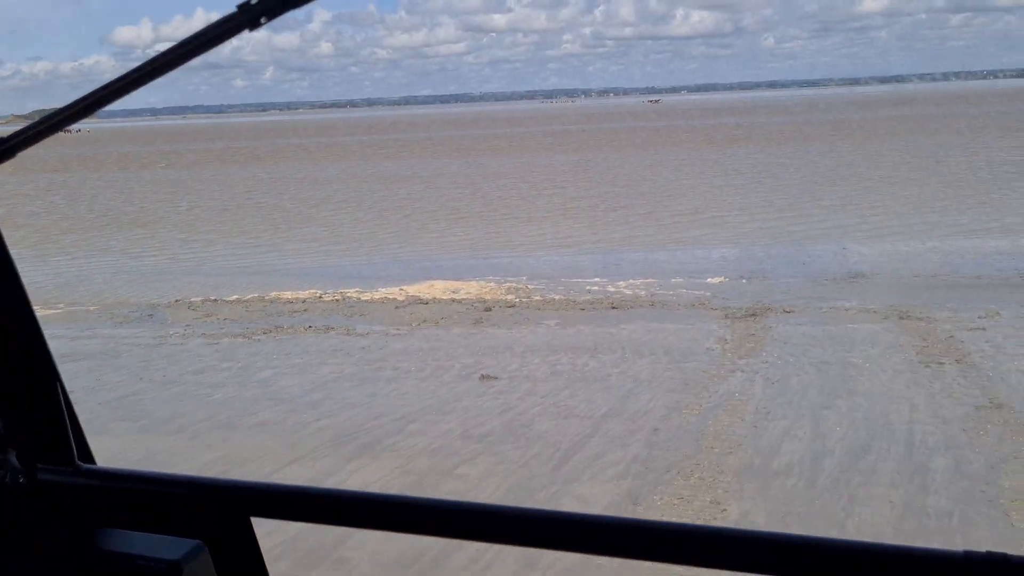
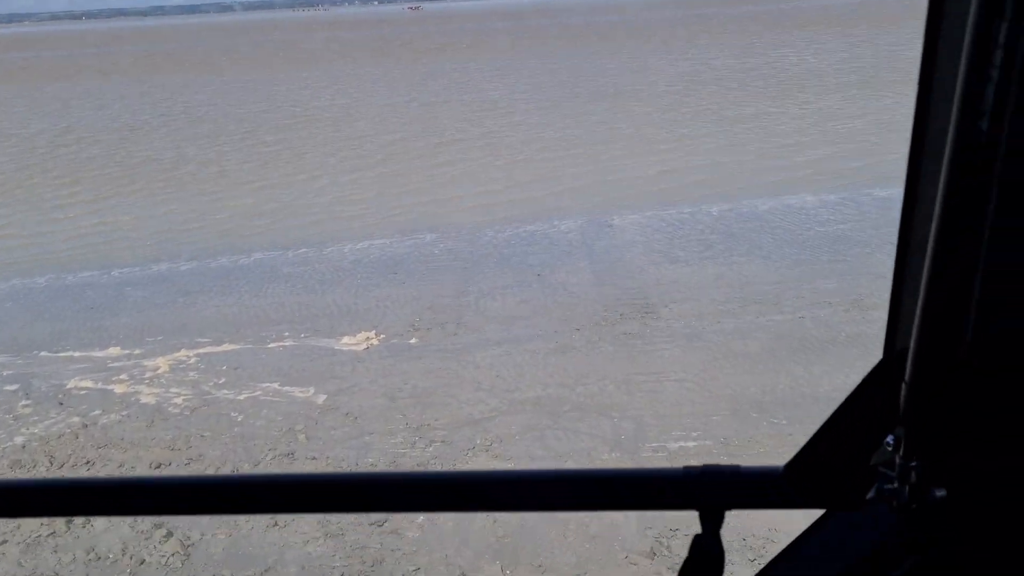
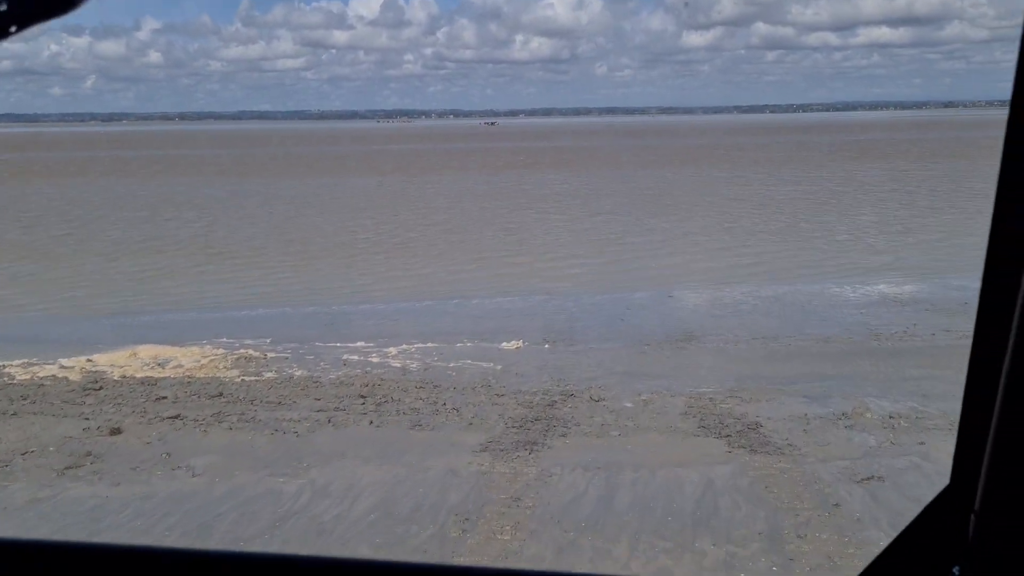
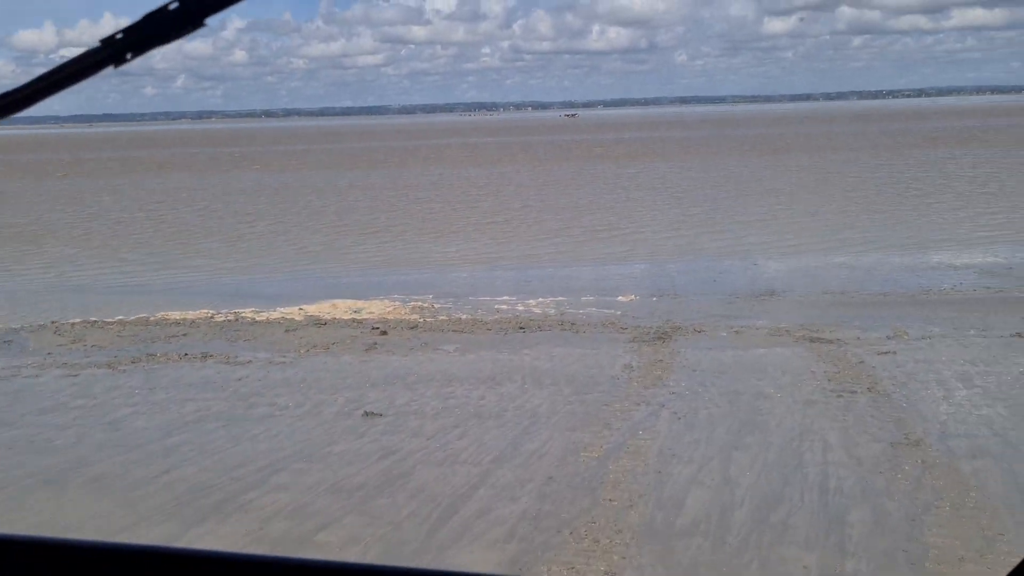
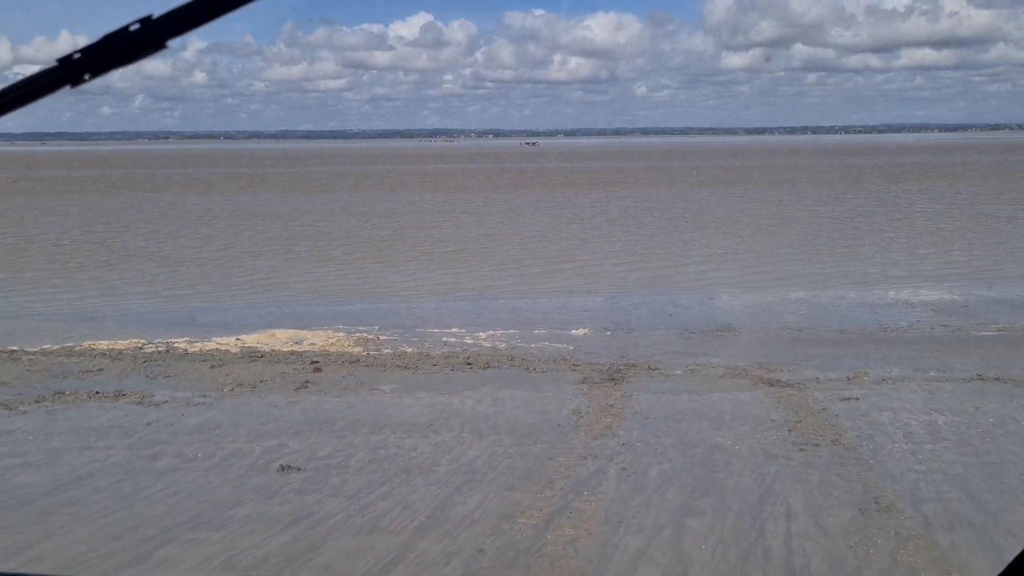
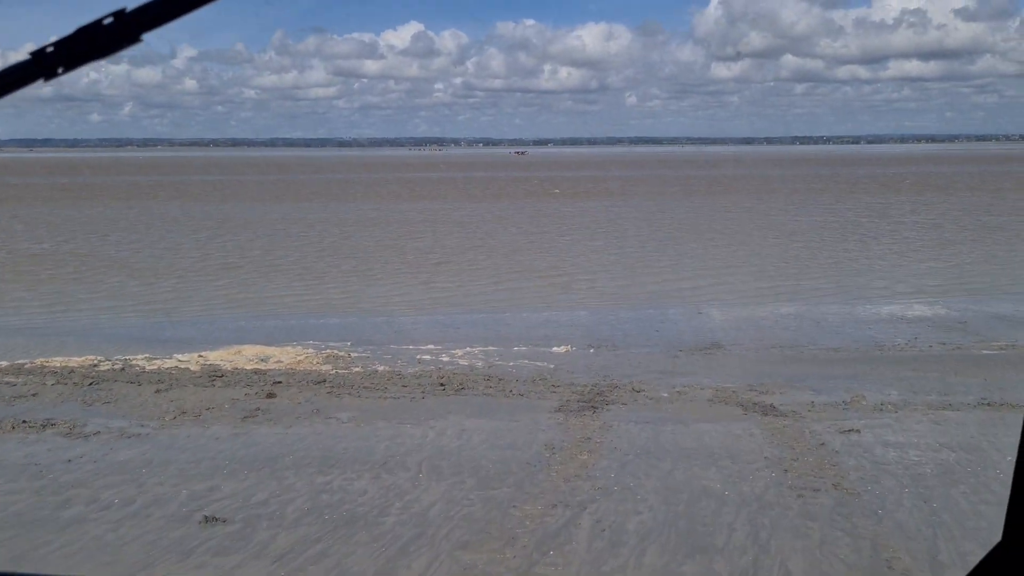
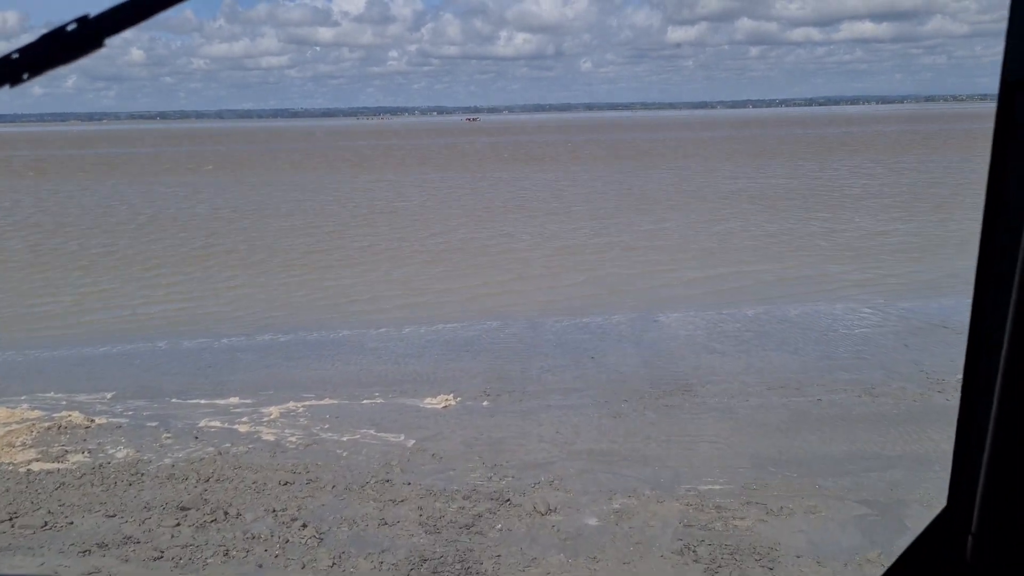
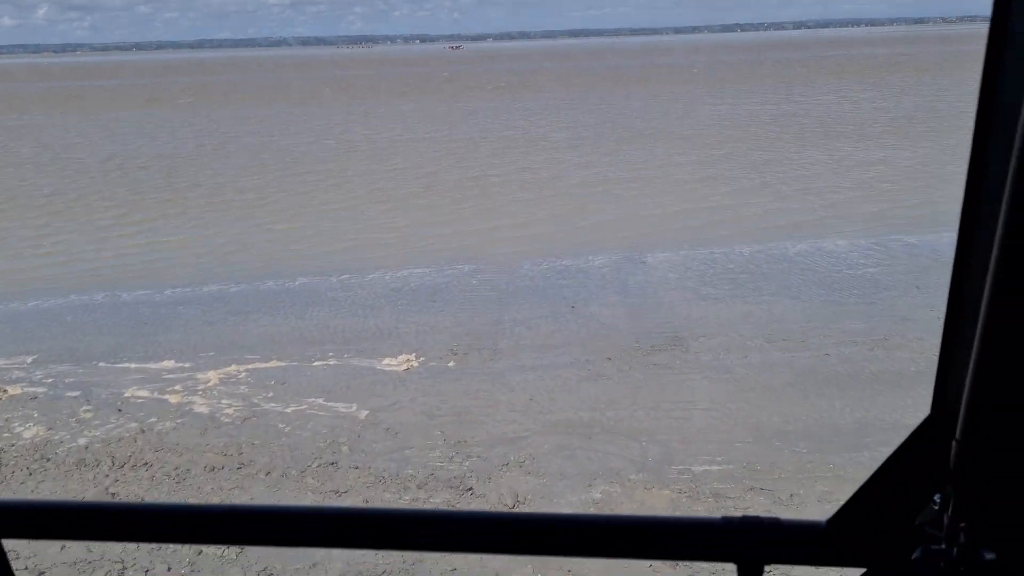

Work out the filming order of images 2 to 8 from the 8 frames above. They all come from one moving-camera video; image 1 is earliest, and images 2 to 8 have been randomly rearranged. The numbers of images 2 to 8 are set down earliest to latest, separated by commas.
4, 5, 6, 3, 7, 8, 2
